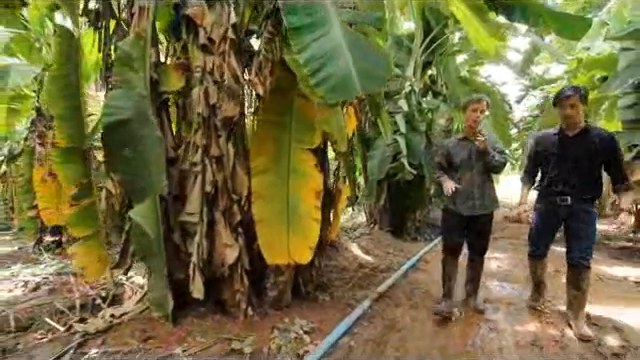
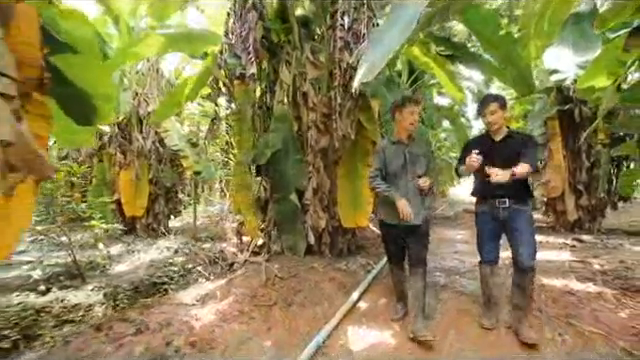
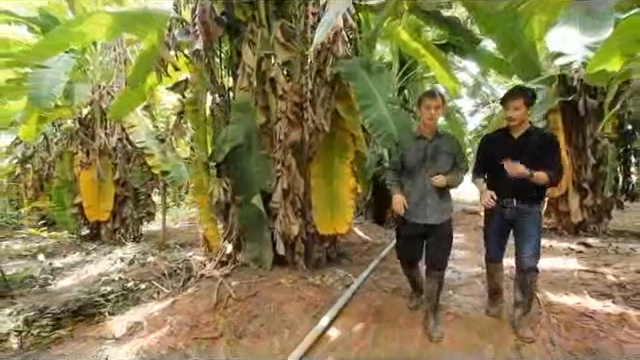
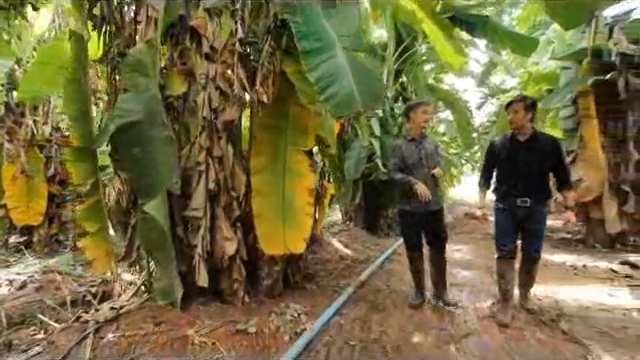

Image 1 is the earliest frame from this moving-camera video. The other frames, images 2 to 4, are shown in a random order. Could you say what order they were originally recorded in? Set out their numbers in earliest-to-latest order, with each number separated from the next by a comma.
4, 3, 2
